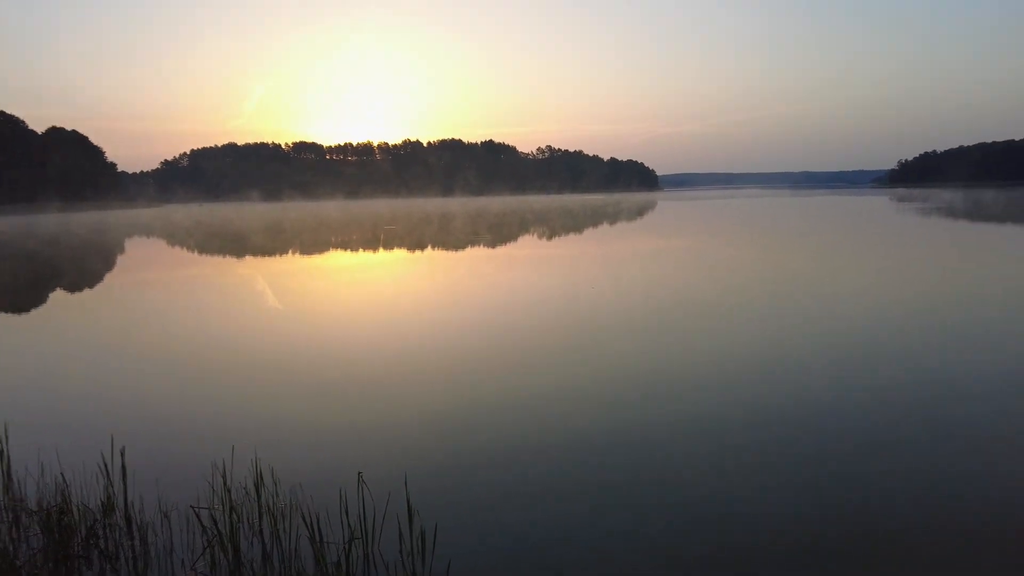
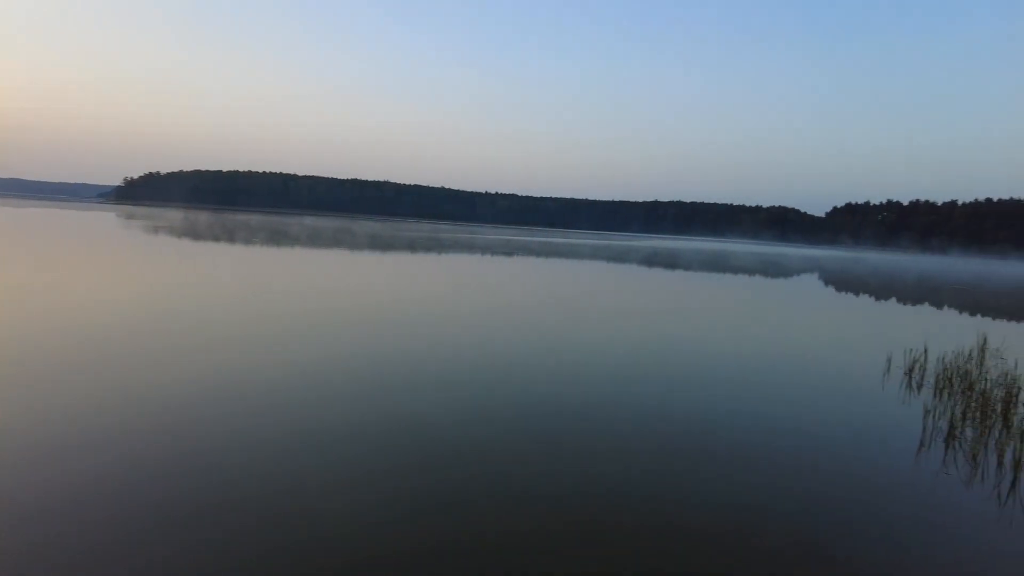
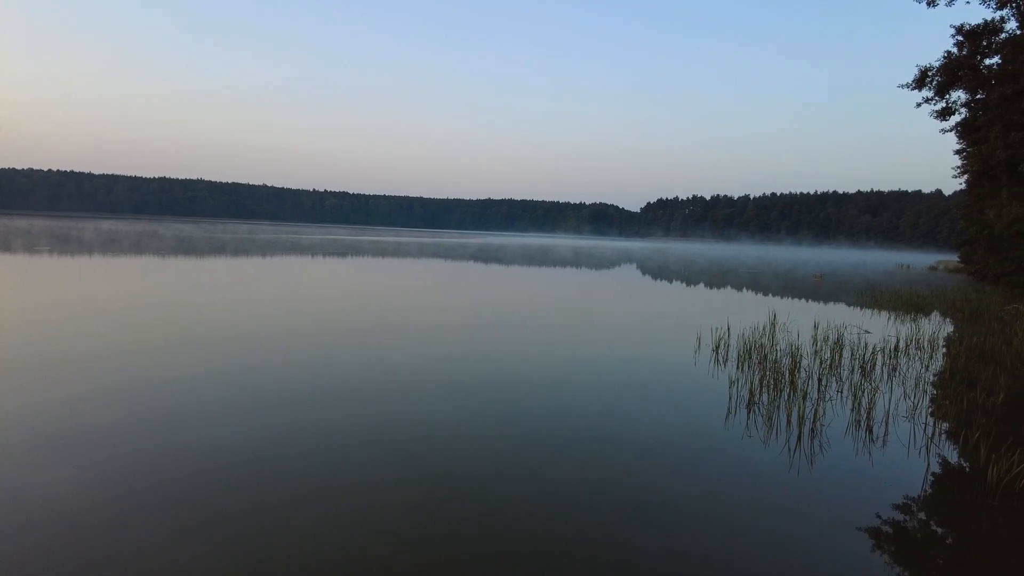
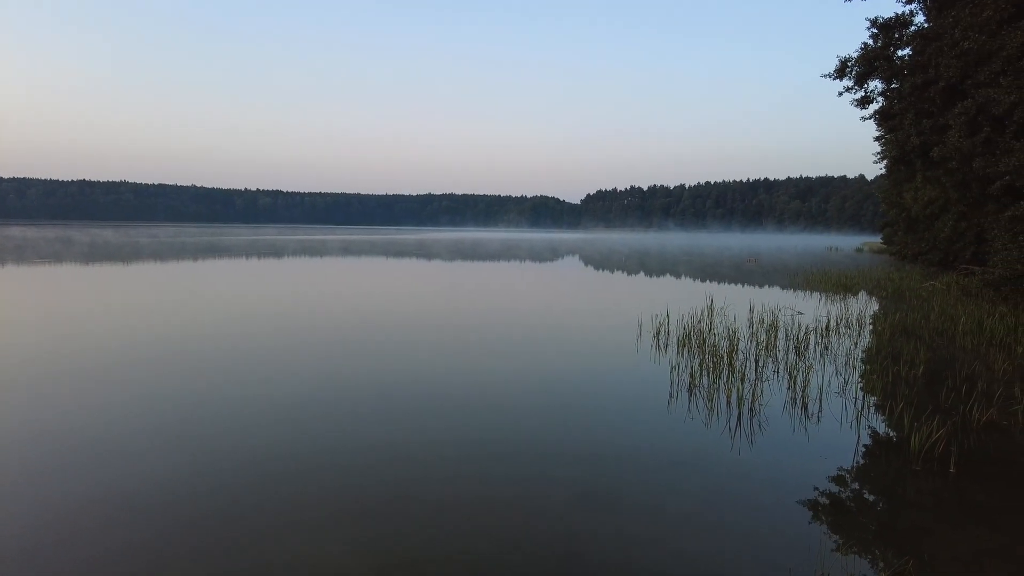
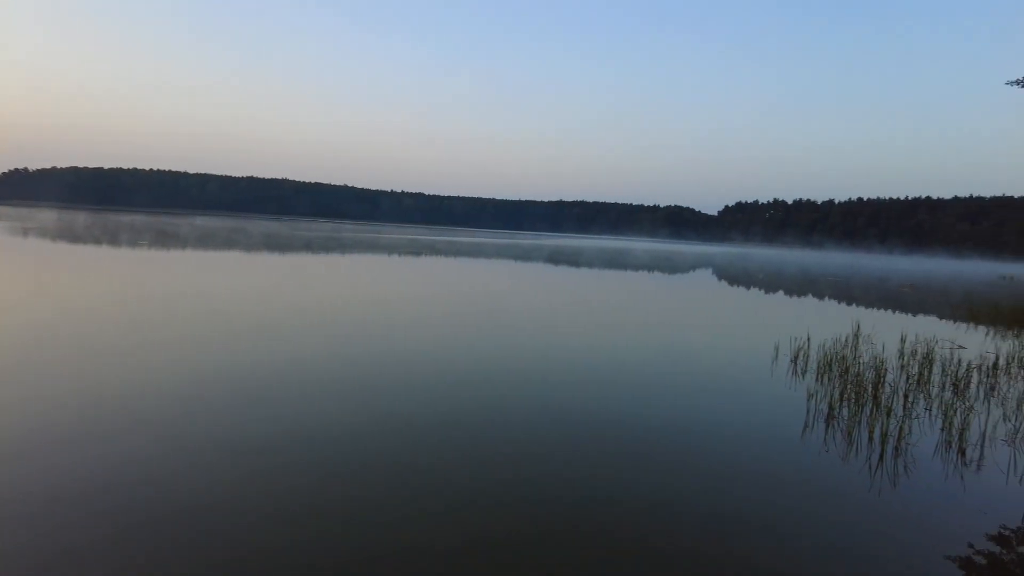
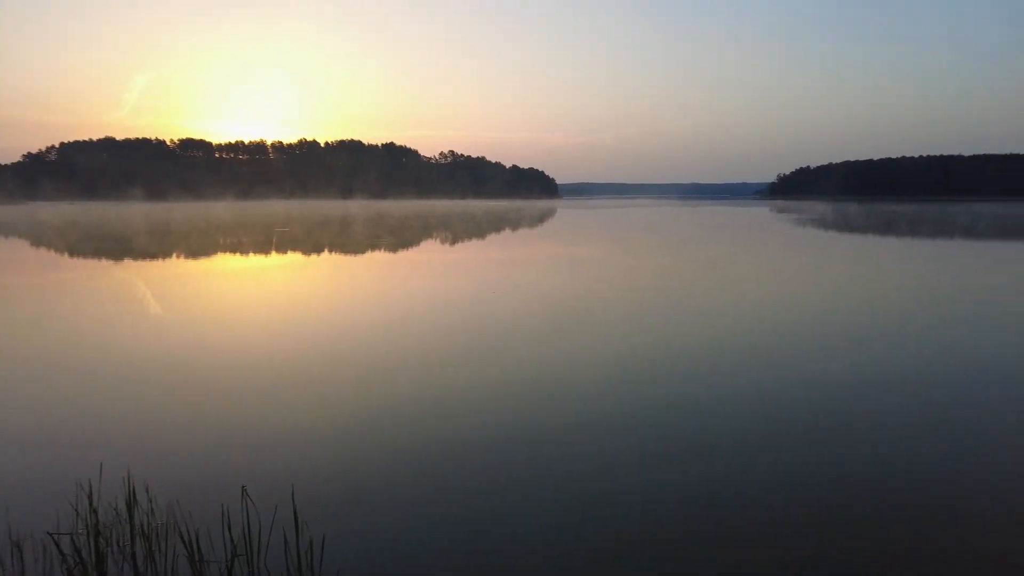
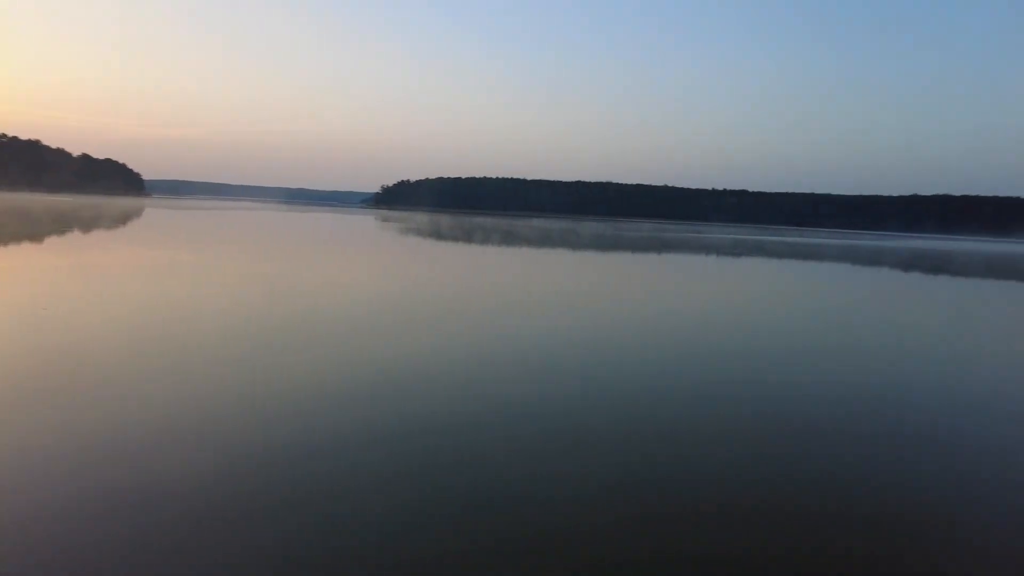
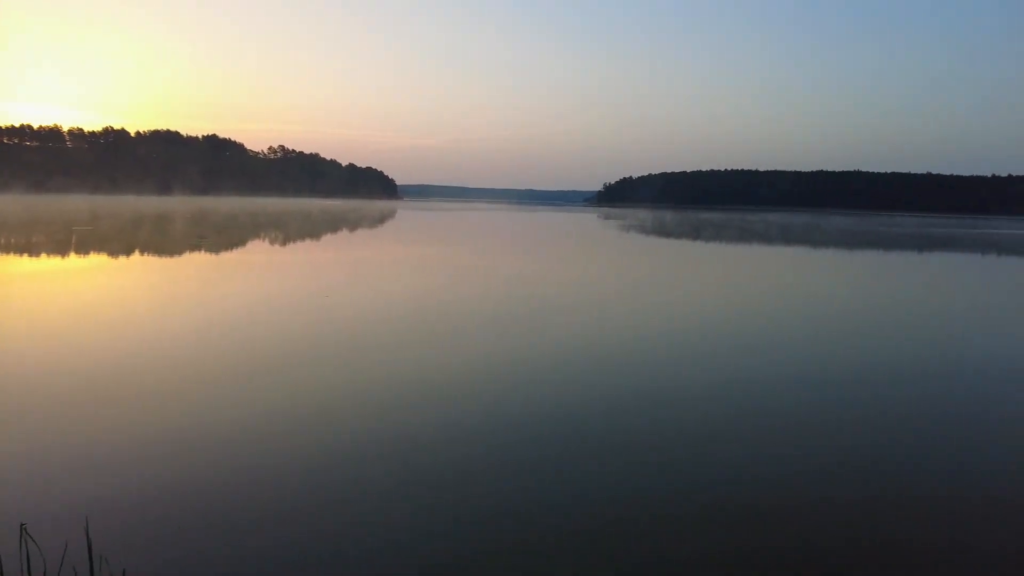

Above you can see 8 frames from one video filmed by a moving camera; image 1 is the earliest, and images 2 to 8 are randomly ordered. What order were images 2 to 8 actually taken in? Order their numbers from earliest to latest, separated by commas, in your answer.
6, 8, 7, 2, 5, 3, 4
